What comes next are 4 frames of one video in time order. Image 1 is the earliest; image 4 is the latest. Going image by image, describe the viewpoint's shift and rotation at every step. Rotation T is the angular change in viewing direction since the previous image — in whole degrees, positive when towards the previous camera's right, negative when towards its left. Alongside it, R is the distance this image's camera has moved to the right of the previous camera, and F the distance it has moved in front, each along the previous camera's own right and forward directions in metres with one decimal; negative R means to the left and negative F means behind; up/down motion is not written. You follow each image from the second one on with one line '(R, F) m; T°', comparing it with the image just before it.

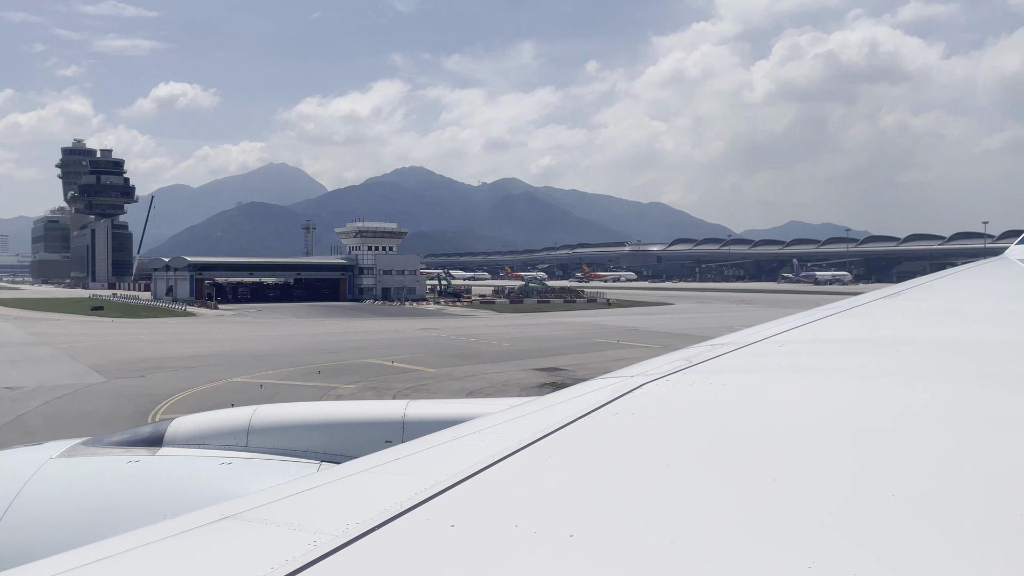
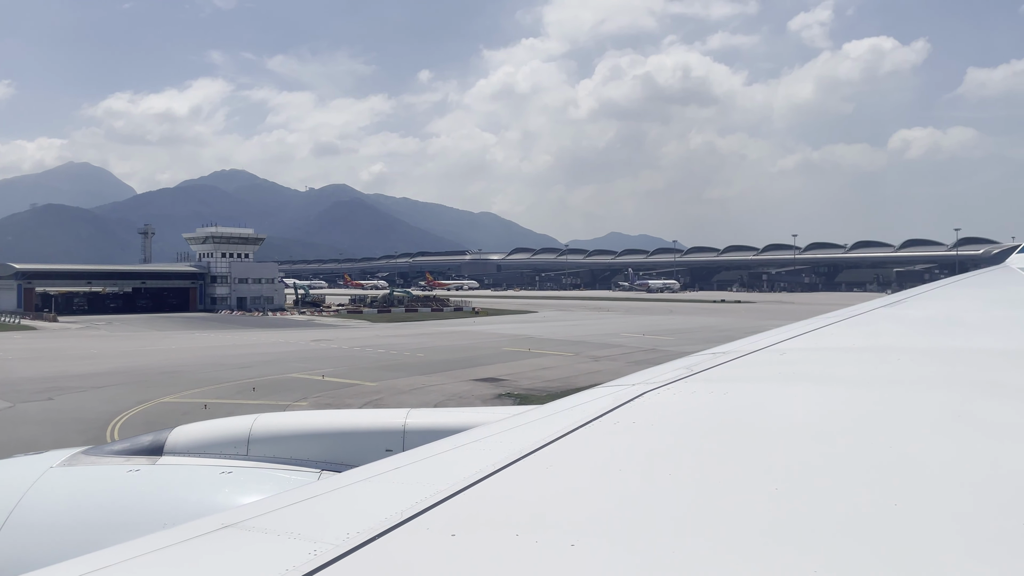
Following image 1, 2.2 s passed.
(-1.6, +0.3) m; +12°
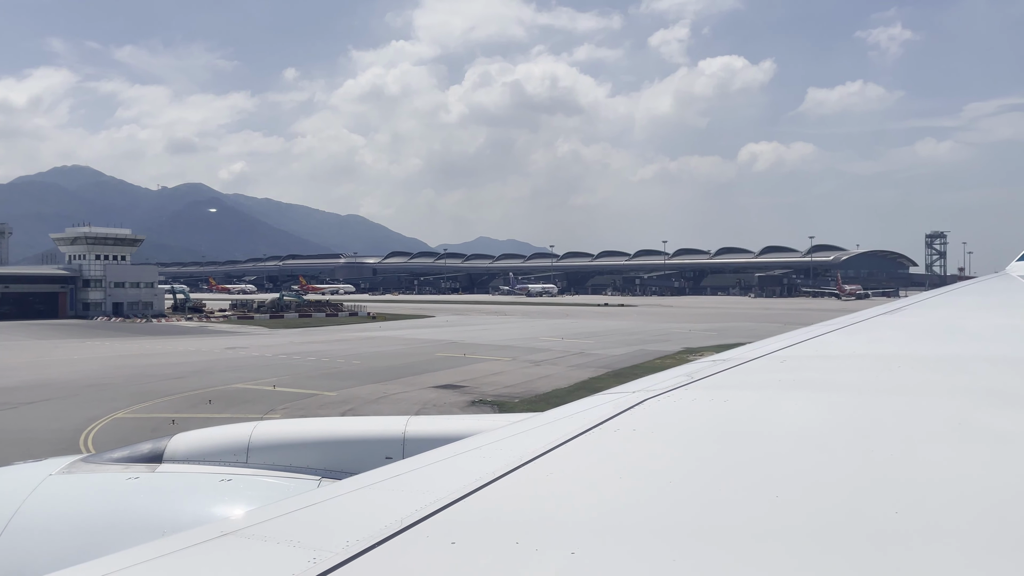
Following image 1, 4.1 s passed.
(-1.3, +0.3) m; +9°
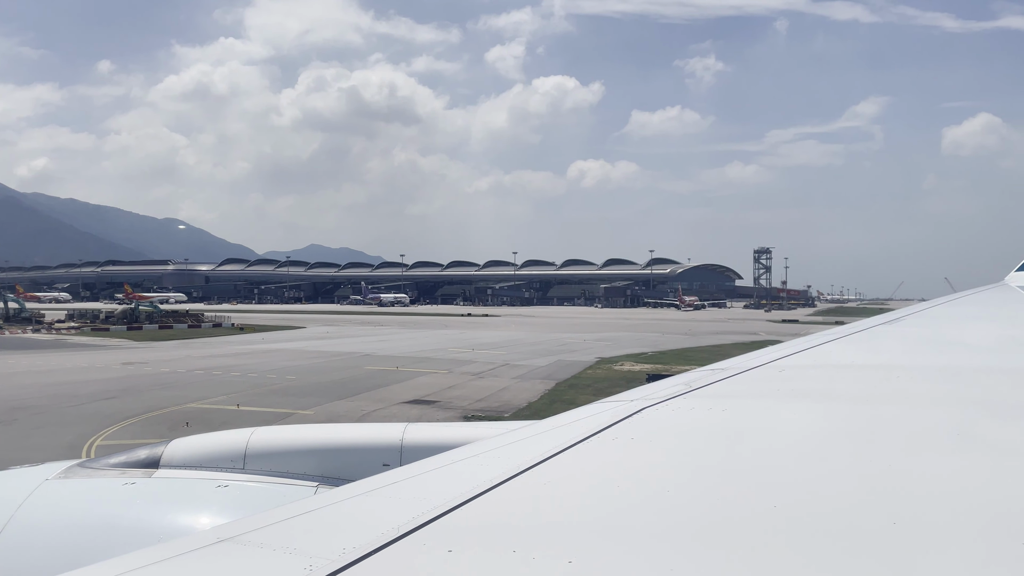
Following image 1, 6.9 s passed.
(-1.9, +0.2) m; +11°
